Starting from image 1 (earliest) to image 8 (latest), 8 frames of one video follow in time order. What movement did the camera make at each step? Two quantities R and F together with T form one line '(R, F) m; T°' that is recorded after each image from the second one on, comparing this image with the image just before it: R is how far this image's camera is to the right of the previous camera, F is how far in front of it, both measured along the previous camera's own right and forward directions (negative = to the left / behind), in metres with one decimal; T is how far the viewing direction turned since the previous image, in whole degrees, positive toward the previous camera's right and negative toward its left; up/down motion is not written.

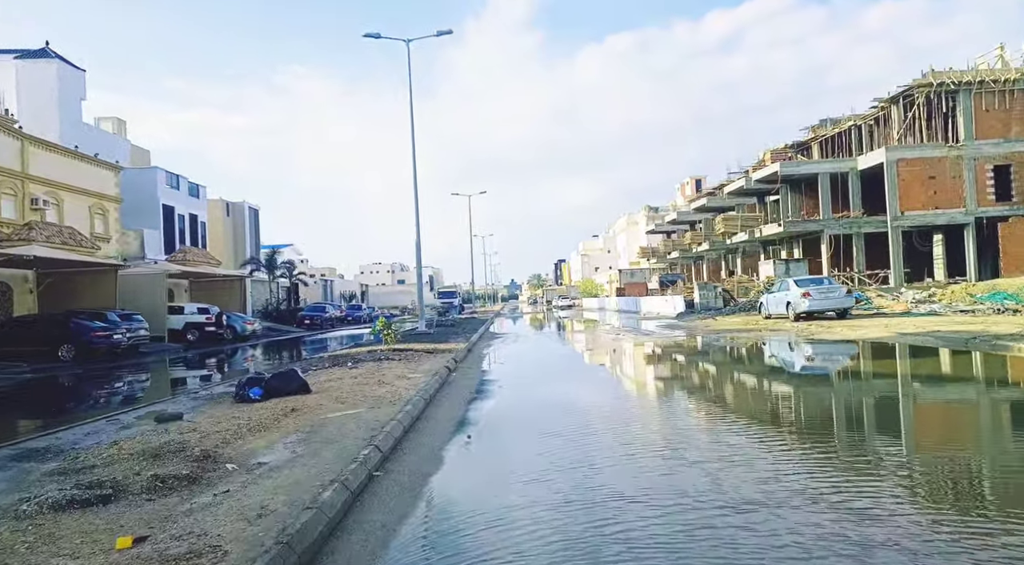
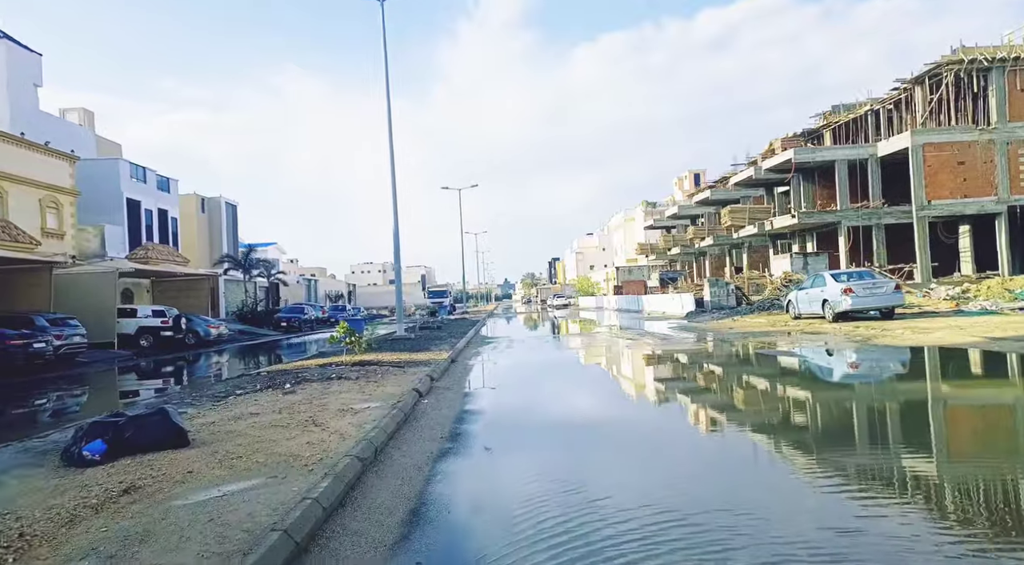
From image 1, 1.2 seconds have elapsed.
(0.0, +2.8) m; +1°
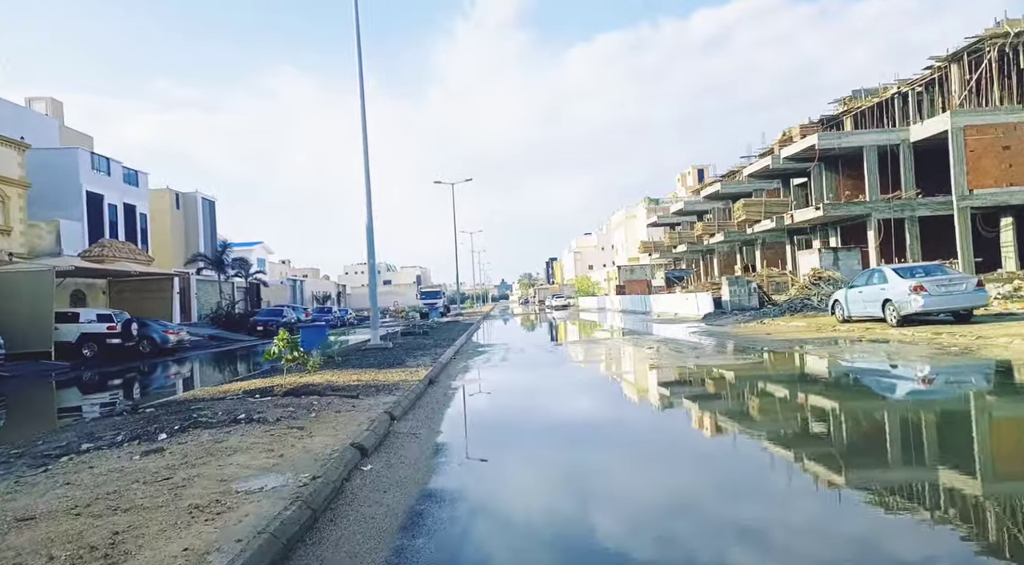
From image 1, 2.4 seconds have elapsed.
(0.0, +3.0) m; 0°
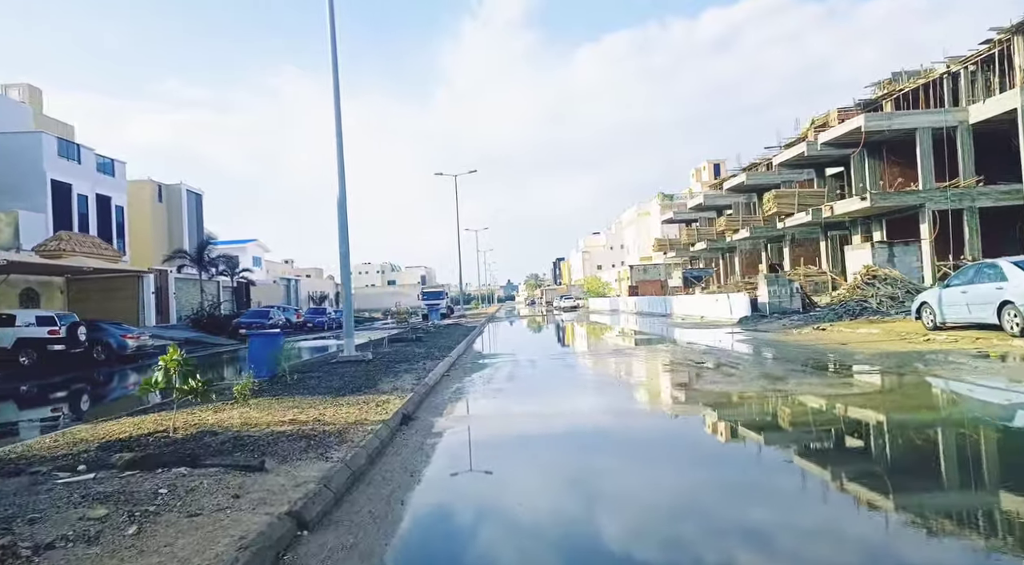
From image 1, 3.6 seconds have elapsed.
(-0.1, +3.1) m; 0°
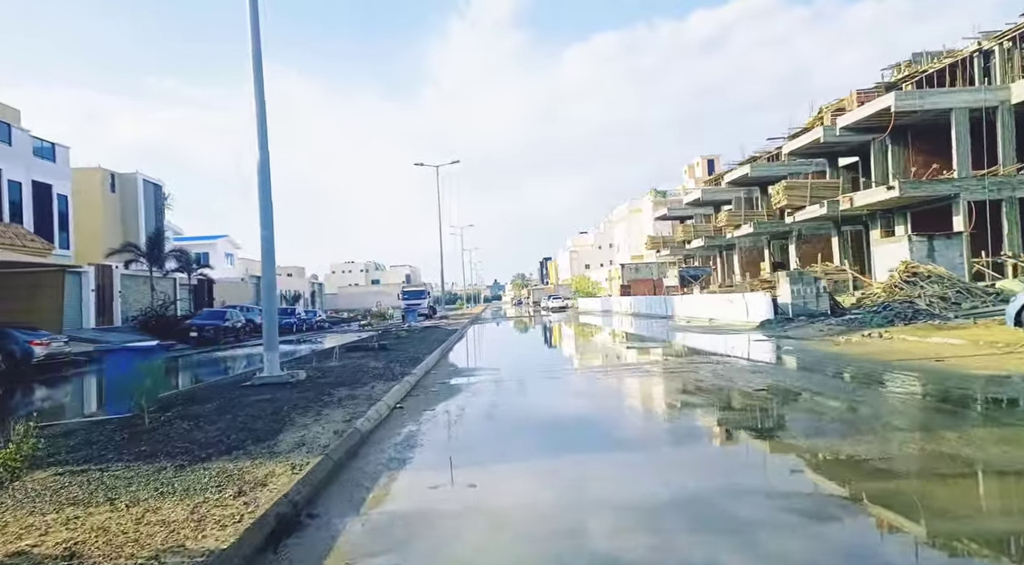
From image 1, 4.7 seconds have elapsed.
(+0.1, +3.2) m; +1°
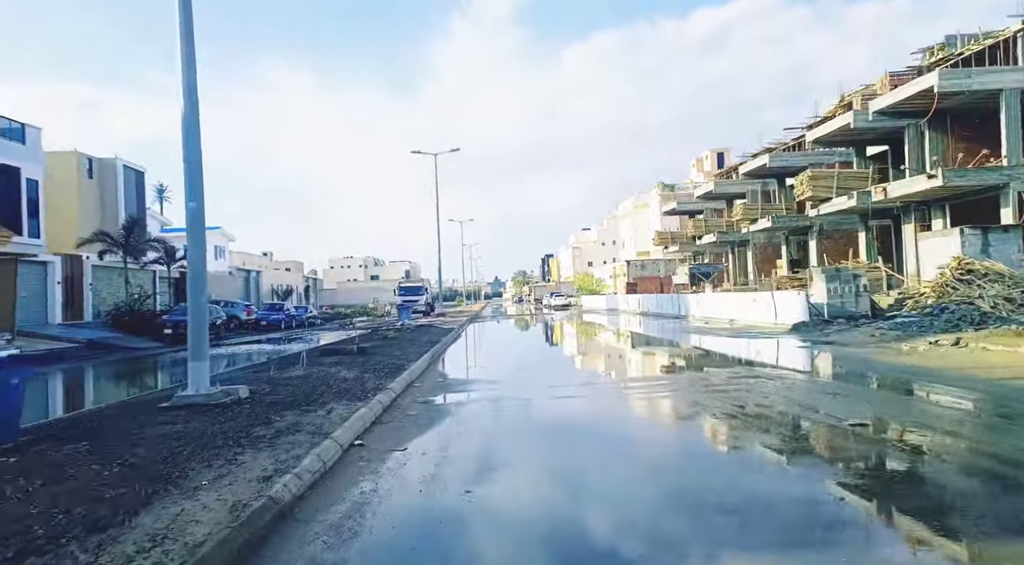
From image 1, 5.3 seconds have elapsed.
(0.0, +2.1) m; 0°
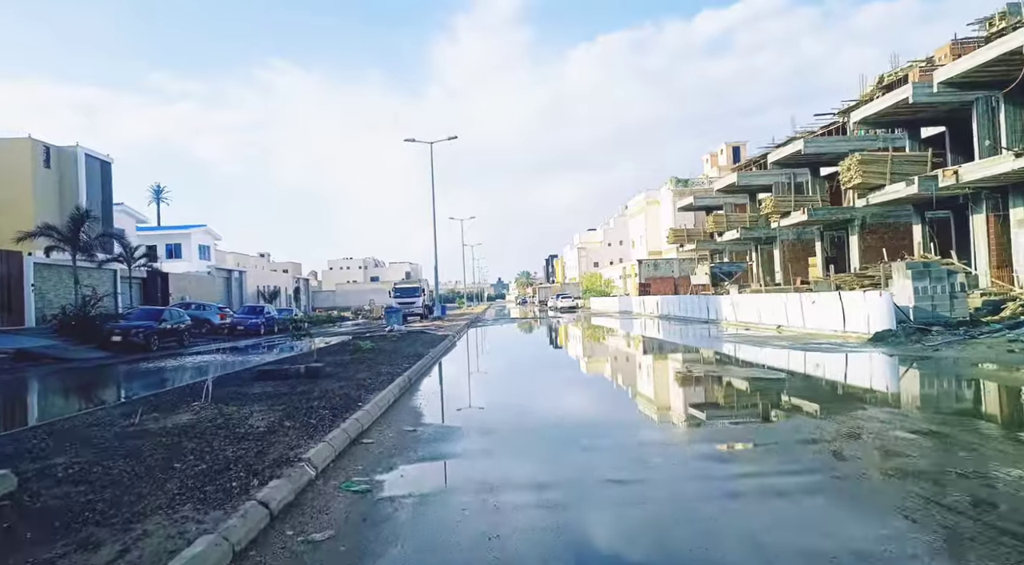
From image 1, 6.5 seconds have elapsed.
(0.0, +3.6) m; 0°
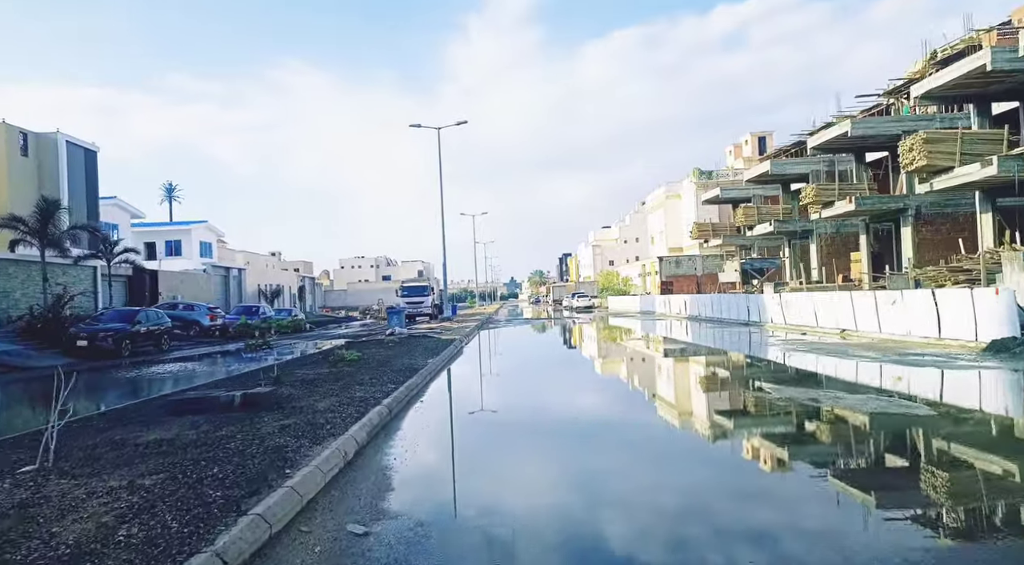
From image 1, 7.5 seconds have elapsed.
(-0.1, +2.7) m; -1°
